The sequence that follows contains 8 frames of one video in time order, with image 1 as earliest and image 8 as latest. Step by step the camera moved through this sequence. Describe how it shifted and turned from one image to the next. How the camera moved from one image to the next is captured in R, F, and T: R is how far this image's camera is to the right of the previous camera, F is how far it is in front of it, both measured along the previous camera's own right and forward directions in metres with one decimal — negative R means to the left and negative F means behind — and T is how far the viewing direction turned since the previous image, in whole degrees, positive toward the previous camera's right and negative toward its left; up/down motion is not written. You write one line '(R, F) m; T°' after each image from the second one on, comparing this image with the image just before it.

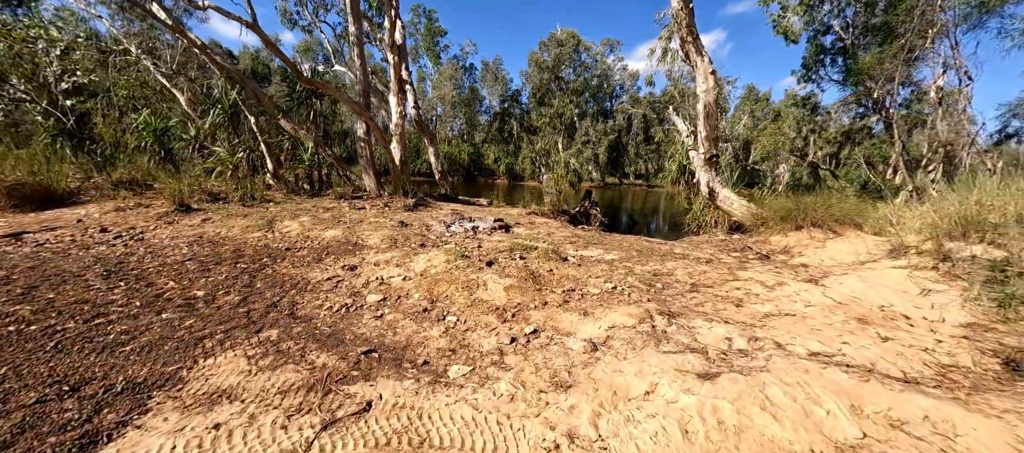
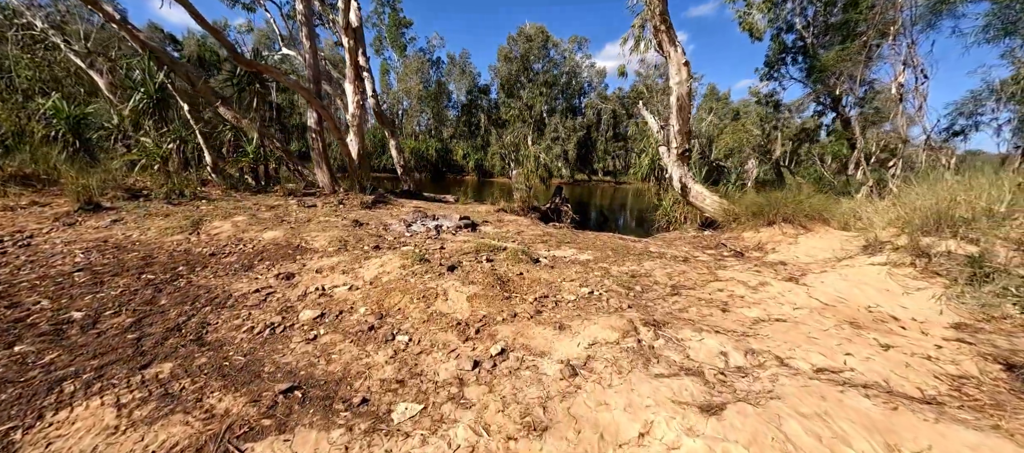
(0.0, +0.4) m; +4°
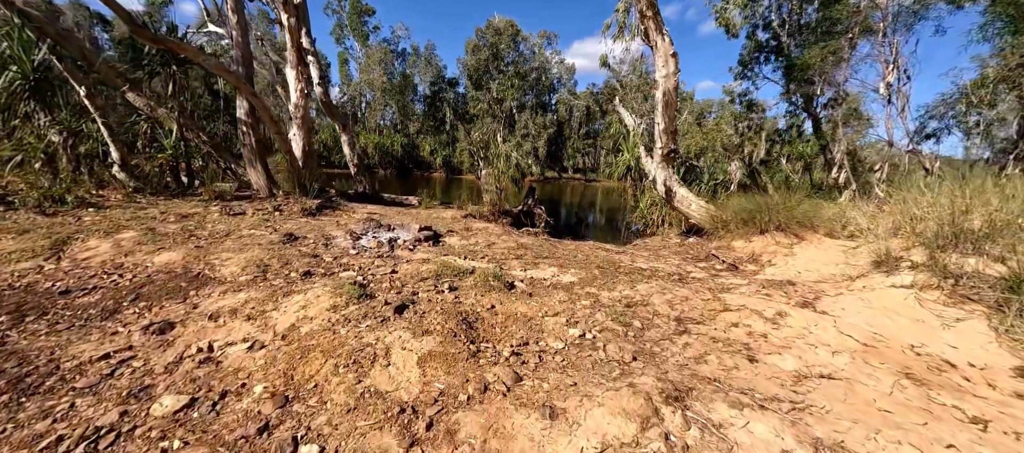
(0.0, +0.8) m; +5°
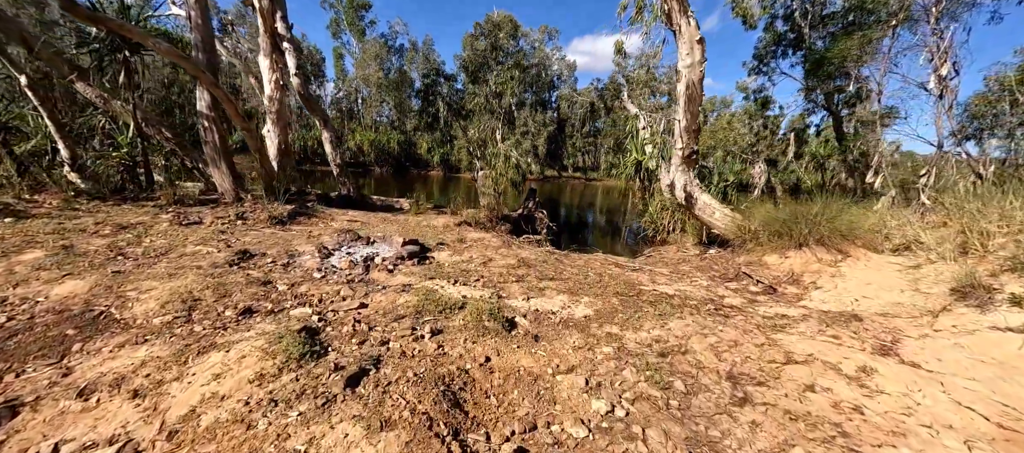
(0.0, +0.8) m; 0°
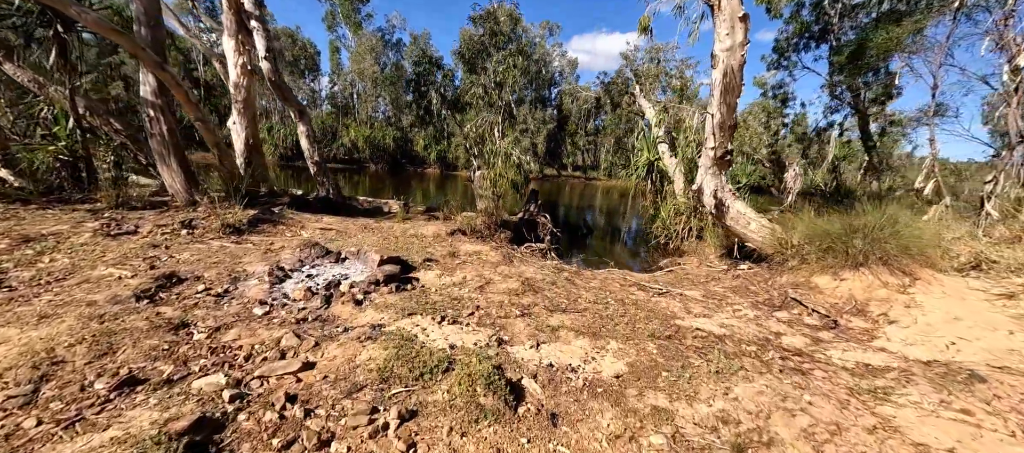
(-0.1, +0.8) m; 0°
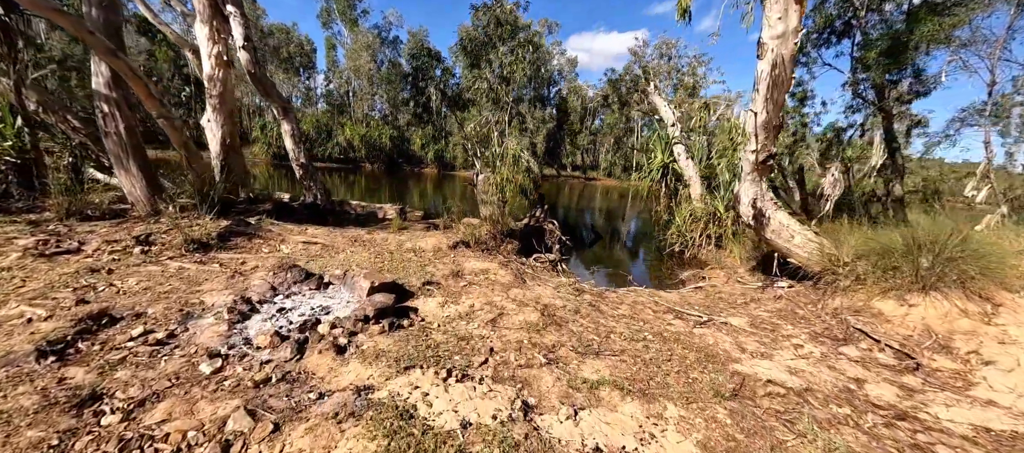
(-0.2, +0.6) m; 0°
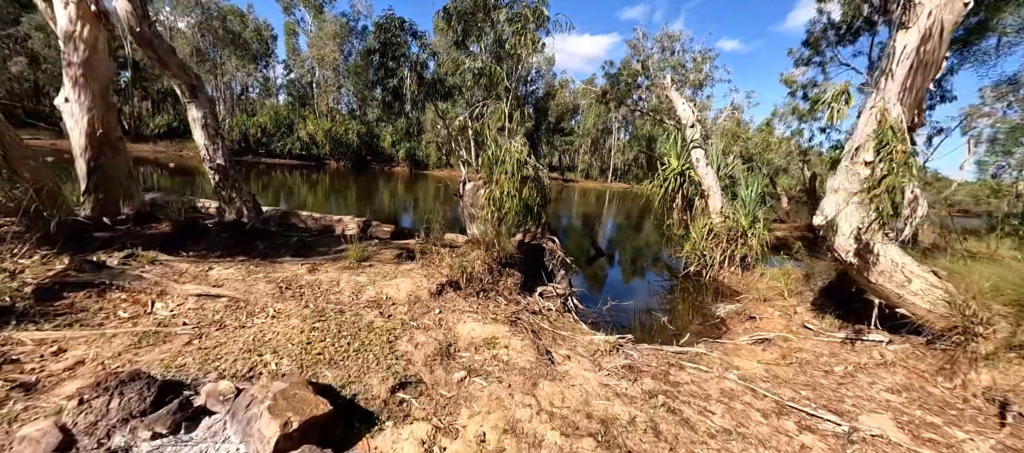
(-0.3, +1.4) m; +4°
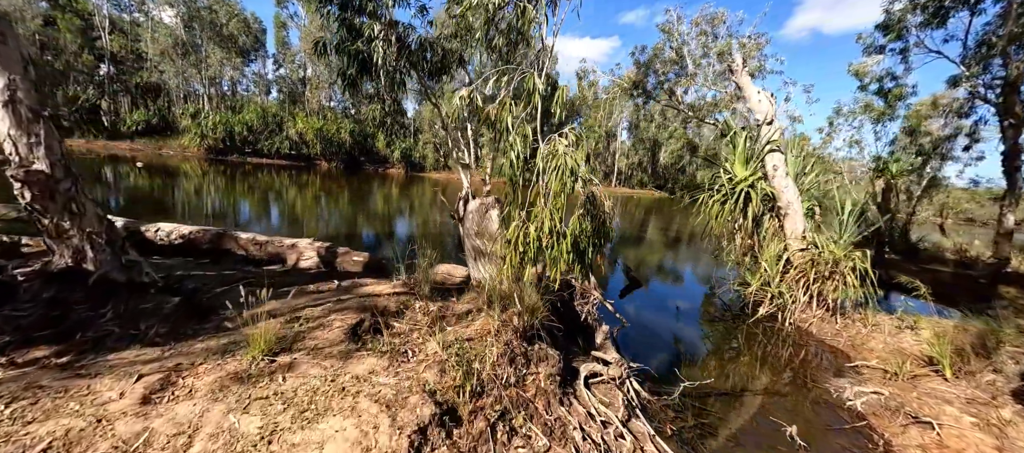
(-0.2, +1.7) m; 0°
